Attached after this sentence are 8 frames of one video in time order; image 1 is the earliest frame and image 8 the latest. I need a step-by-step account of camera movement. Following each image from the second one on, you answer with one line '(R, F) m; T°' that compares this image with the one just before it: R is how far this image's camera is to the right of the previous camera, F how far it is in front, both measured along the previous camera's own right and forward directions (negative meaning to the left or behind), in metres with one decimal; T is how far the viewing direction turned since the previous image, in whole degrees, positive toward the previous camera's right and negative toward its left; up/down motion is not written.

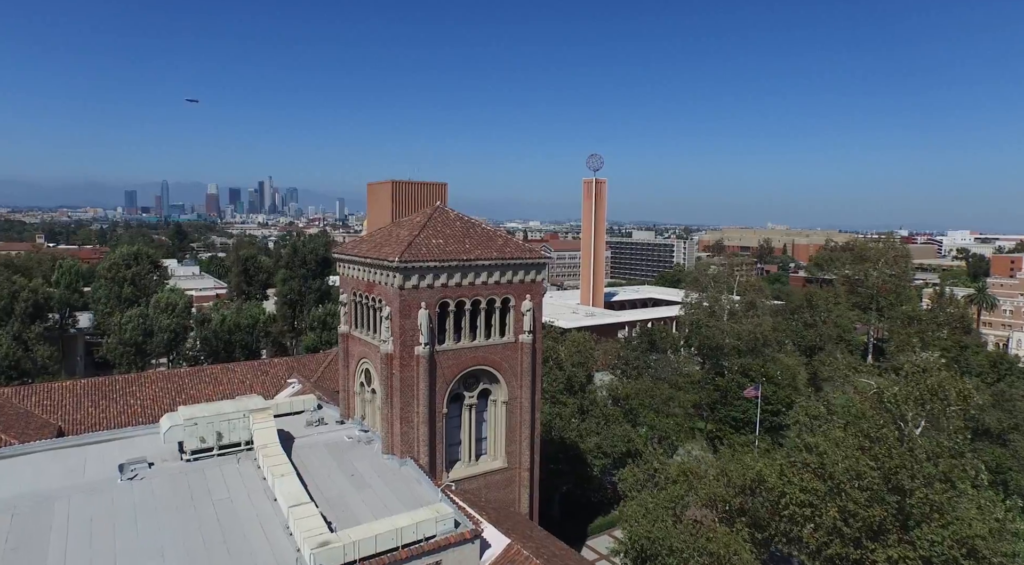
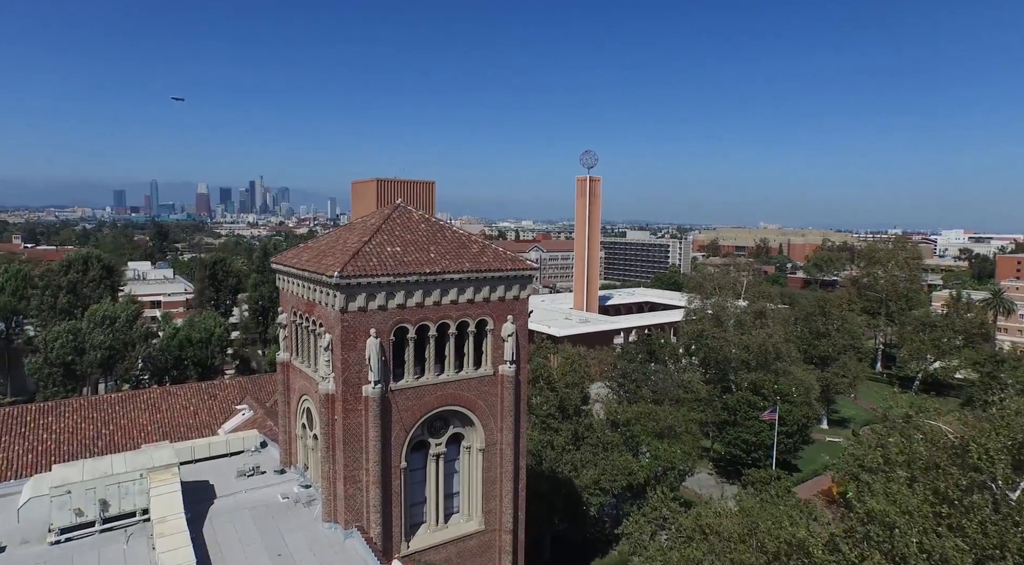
(+0.3, +2.9) m; +1°
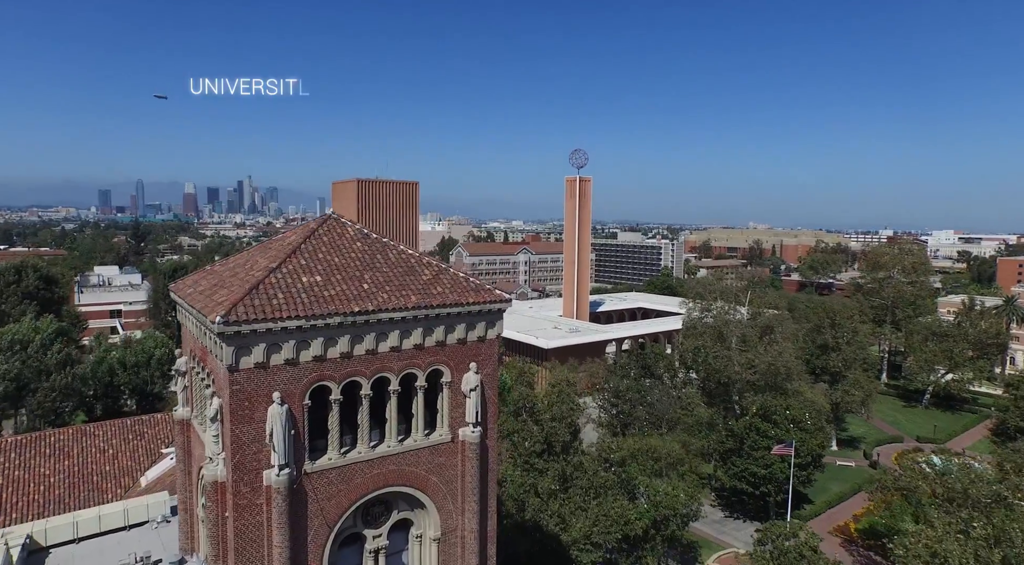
(+0.3, +2.8) m; +1°
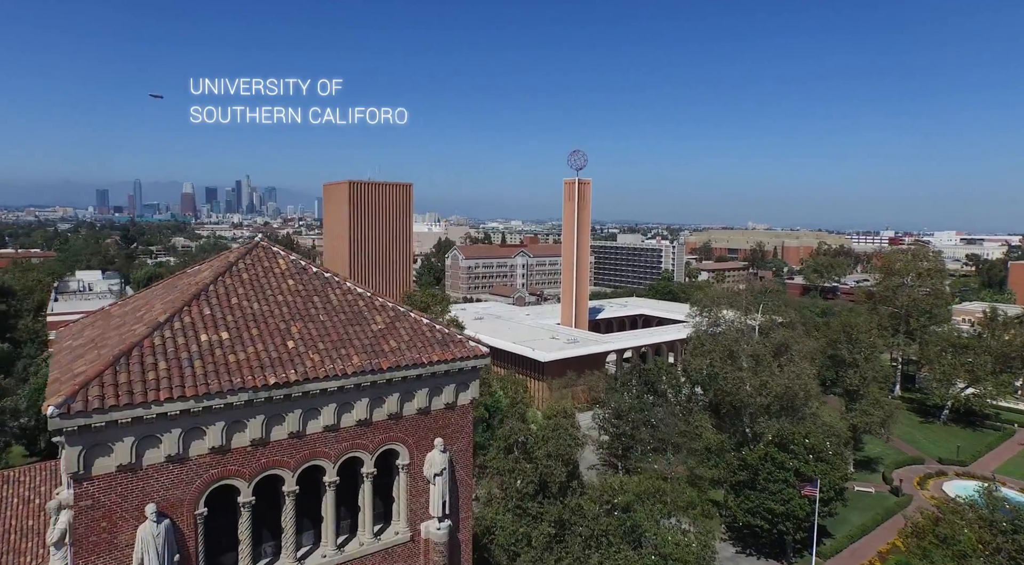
(+0.2, +2.1) m; 0°
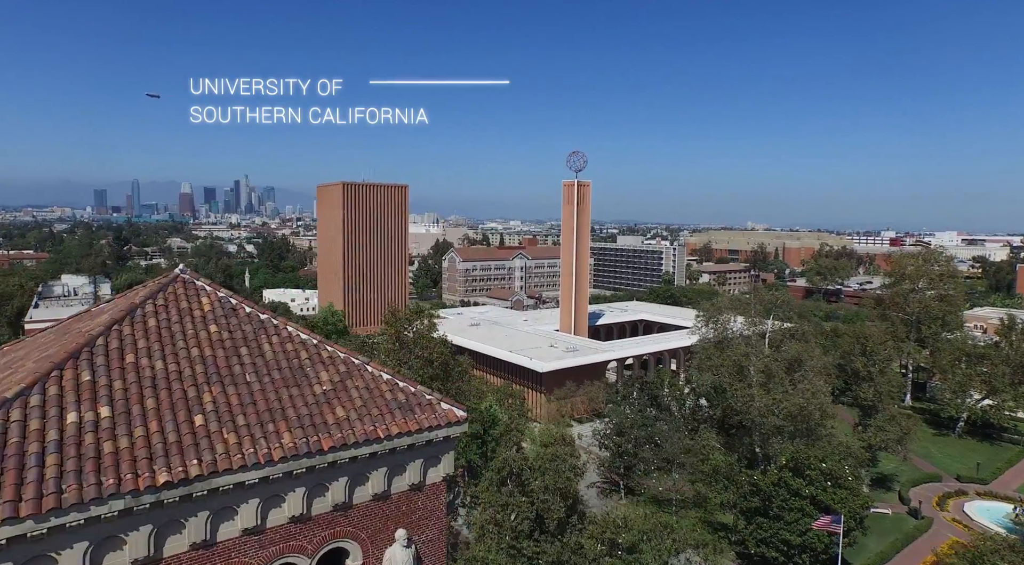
(+0.1, +1.5) m; 0°
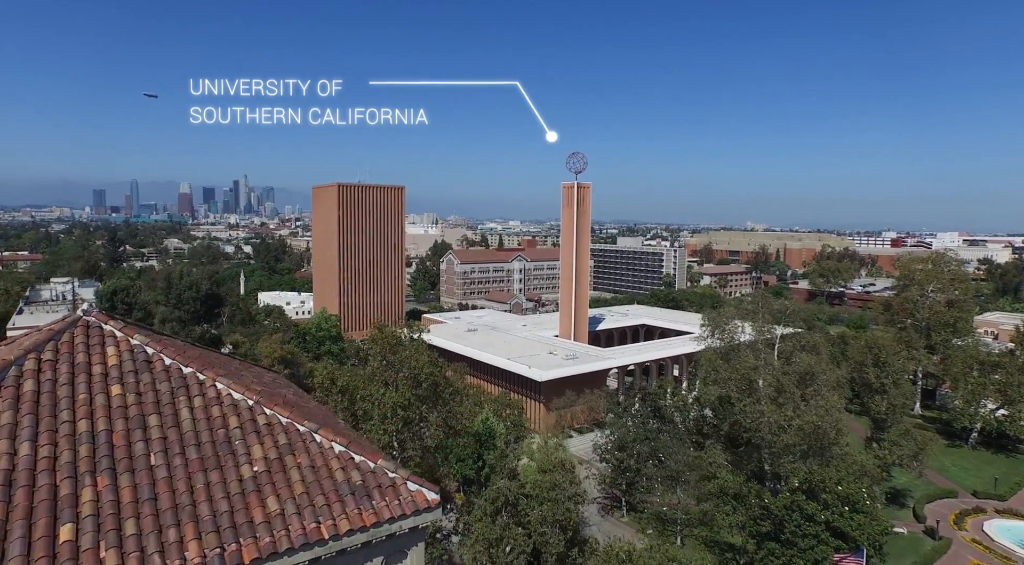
(+0.1, +1.2) m; 0°
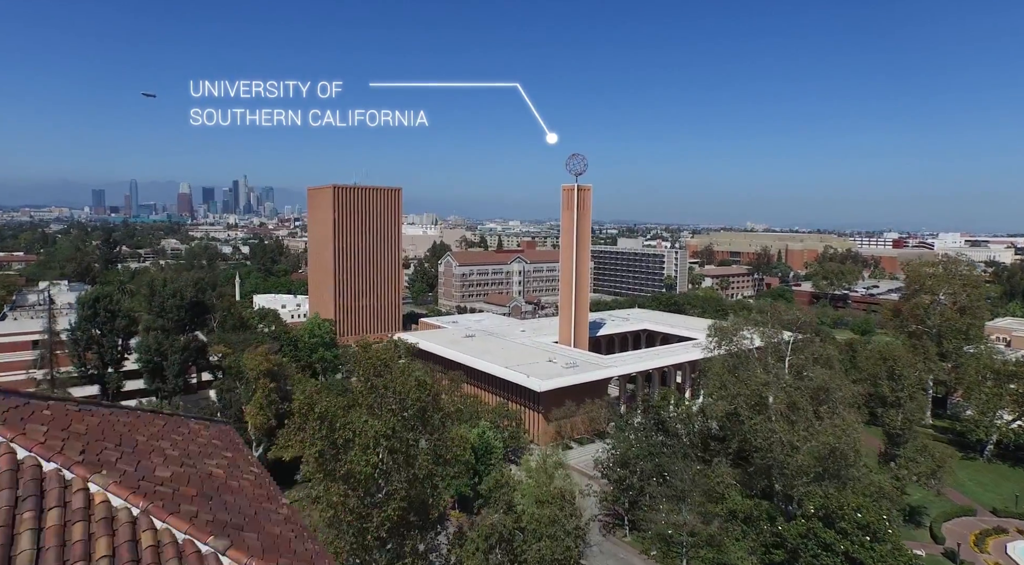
(+0.1, +1.2) m; 0°
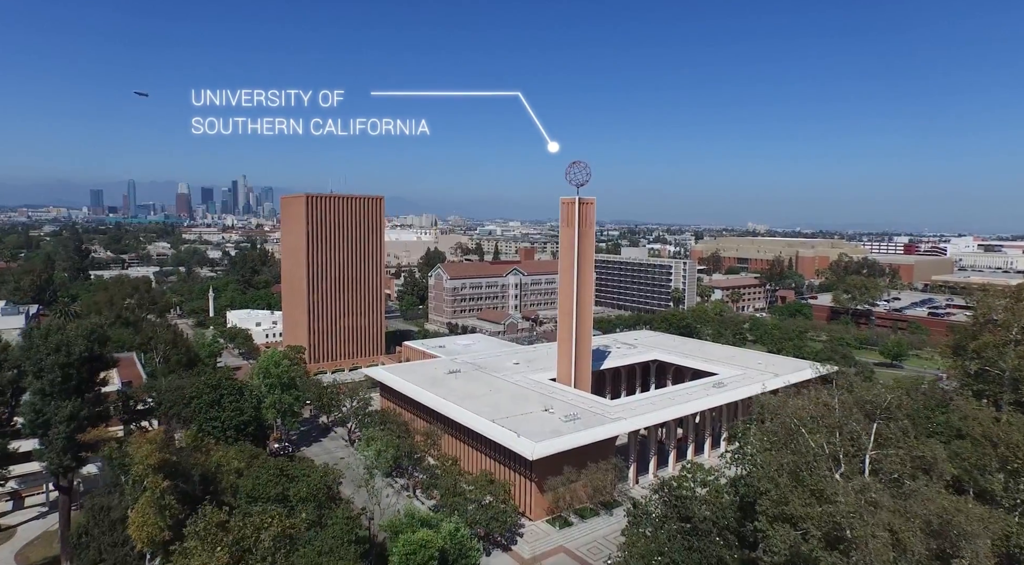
(+0.6, +6.3) m; 0°
